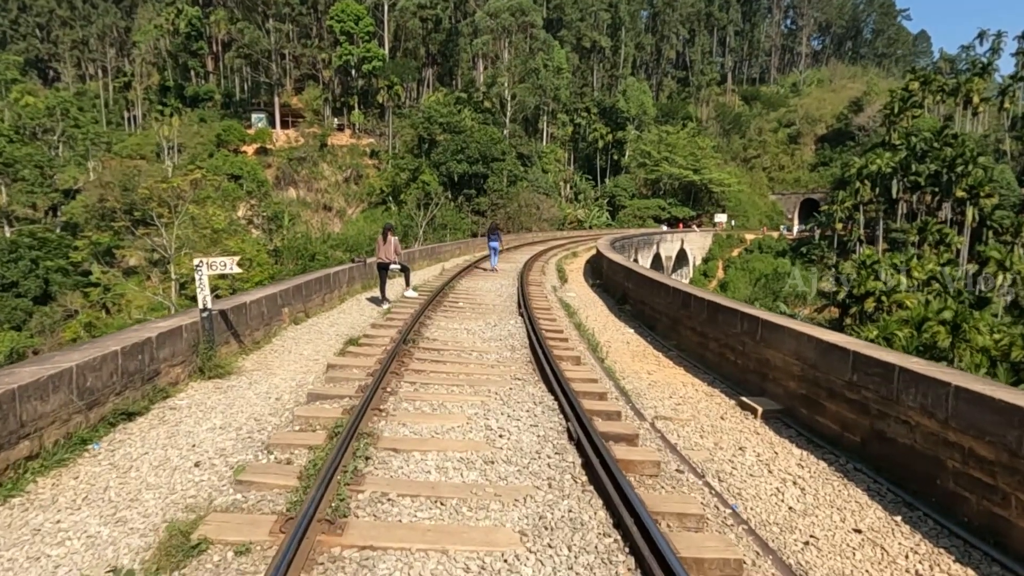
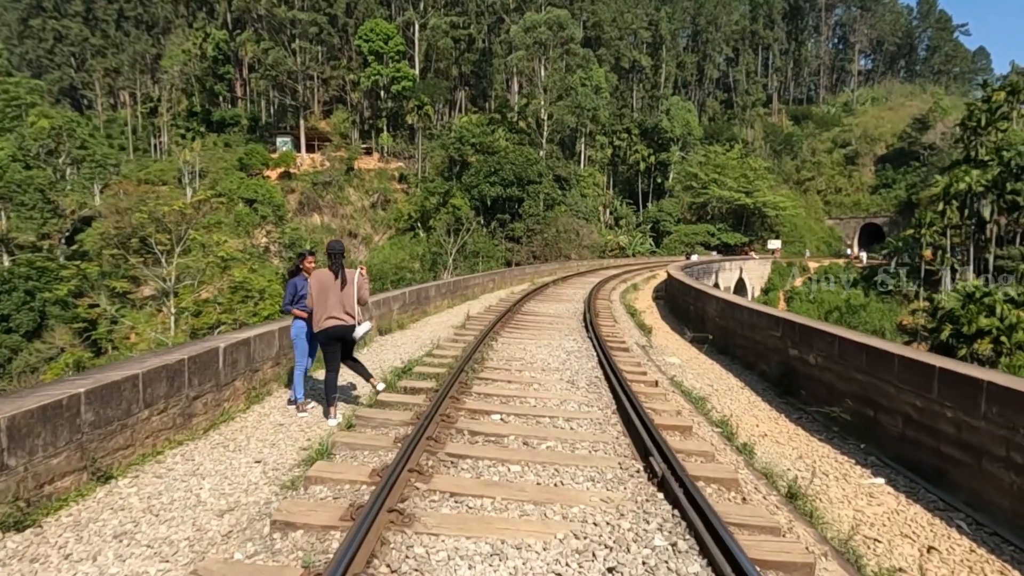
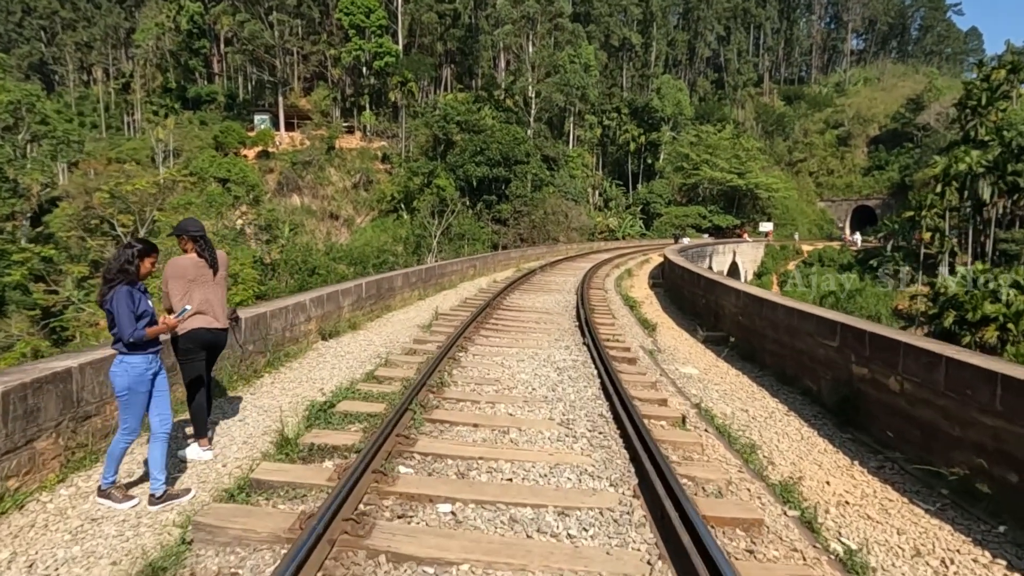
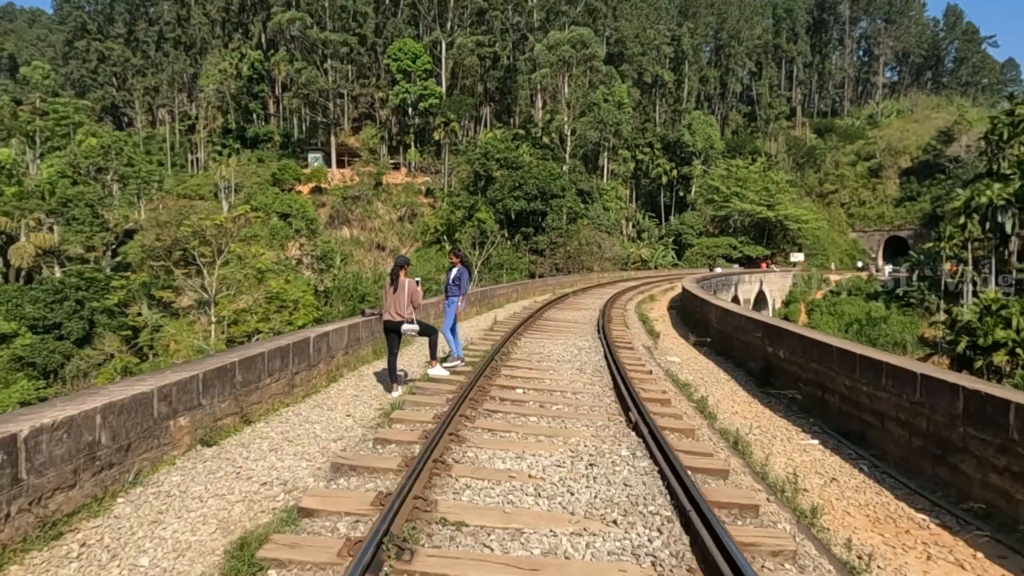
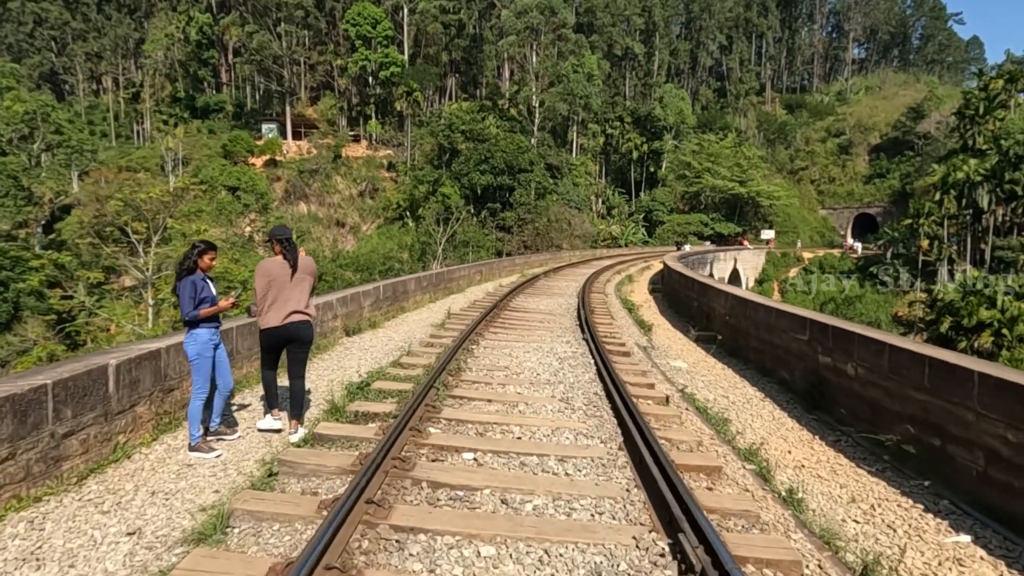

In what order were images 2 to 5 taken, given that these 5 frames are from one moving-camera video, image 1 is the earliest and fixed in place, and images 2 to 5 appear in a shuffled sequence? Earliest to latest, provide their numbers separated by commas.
4, 2, 5, 3
